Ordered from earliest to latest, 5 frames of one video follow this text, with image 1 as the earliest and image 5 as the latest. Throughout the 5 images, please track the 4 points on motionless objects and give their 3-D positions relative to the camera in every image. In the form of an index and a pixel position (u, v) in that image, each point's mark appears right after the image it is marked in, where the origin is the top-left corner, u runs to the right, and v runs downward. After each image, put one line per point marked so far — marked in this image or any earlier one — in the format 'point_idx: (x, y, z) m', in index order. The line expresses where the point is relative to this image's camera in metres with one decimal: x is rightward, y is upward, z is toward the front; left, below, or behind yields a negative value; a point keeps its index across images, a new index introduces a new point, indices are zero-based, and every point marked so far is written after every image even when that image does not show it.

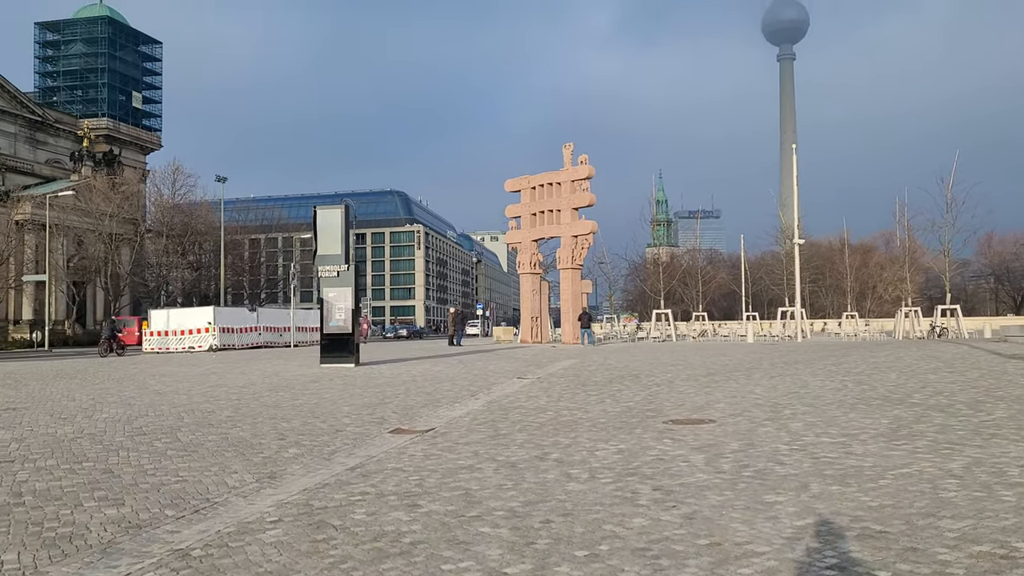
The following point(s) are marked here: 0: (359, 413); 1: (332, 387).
0: (-2.5, -2.1, +13.0) m
1: (-3.9, -2.2, +17.1) m
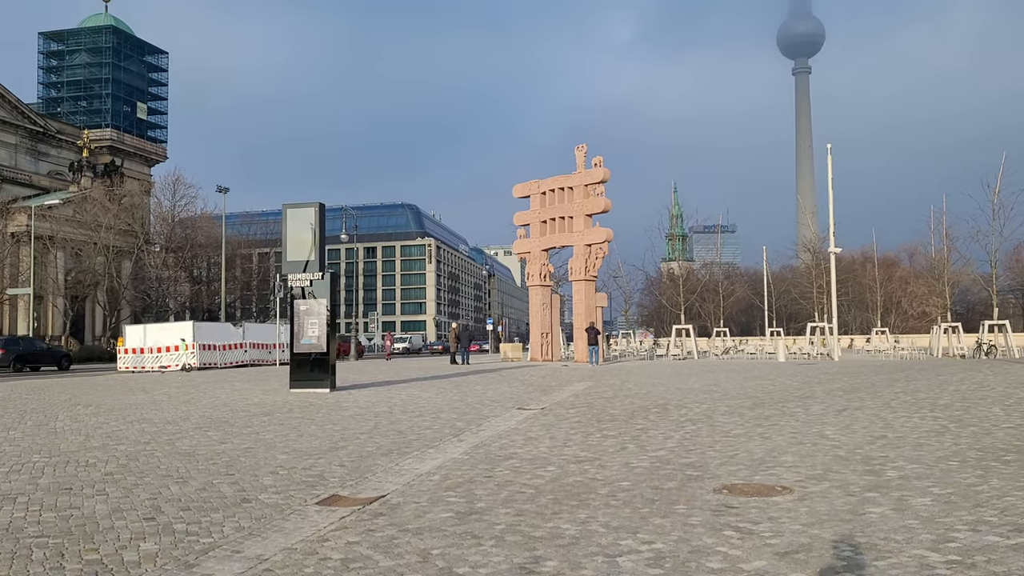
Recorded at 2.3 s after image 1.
0: (-2.6, -2.2, +9.5) m
1: (-4.0, -2.4, +13.6) m
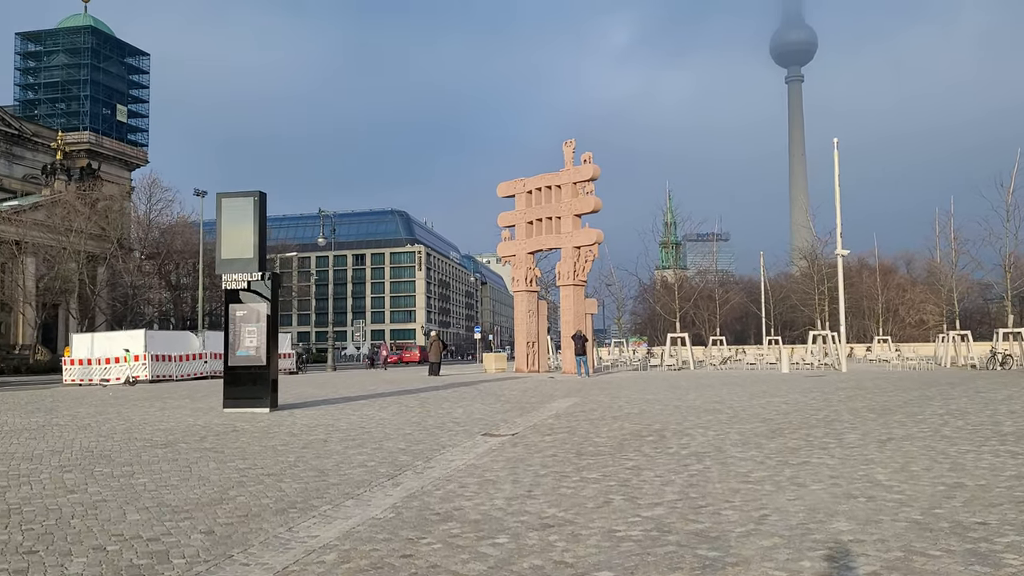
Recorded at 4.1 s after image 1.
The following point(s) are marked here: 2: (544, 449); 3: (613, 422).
0: (-3.2, -2.1, +6.6) m
1: (-4.5, -2.3, +10.7) m
2: (+0.5, -2.3, +11.4) m
3: (+1.9, -2.5, +14.8) m
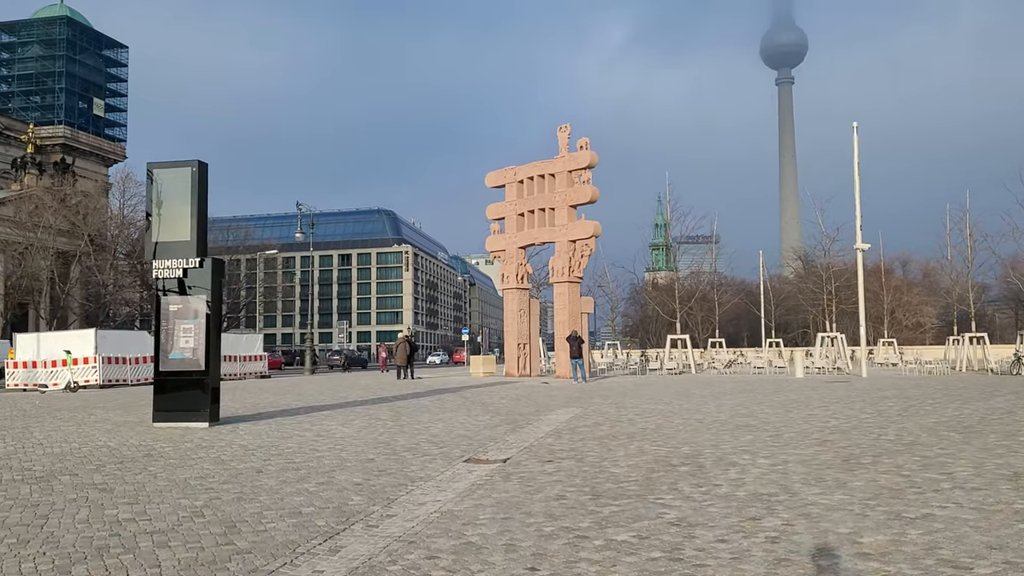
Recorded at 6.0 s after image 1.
0: (-3.2, -1.9, +3.6) m
1: (-4.6, -2.1, +7.7) m
2: (+0.4, -2.1, +8.4) m
3: (+1.8, -2.3, +11.9) m
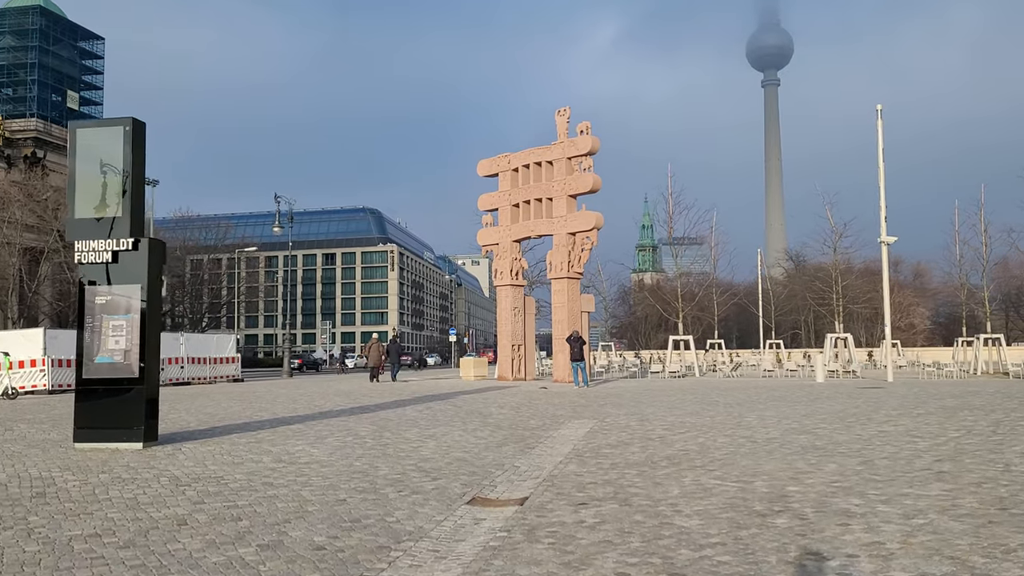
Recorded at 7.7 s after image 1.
0: (-2.9, -1.7, +0.9) m
1: (-4.4, -1.9, +5.0) m
2: (+0.6, -1.9, +5.8) m
3: (+1.9, -2.2, +9.2) m
